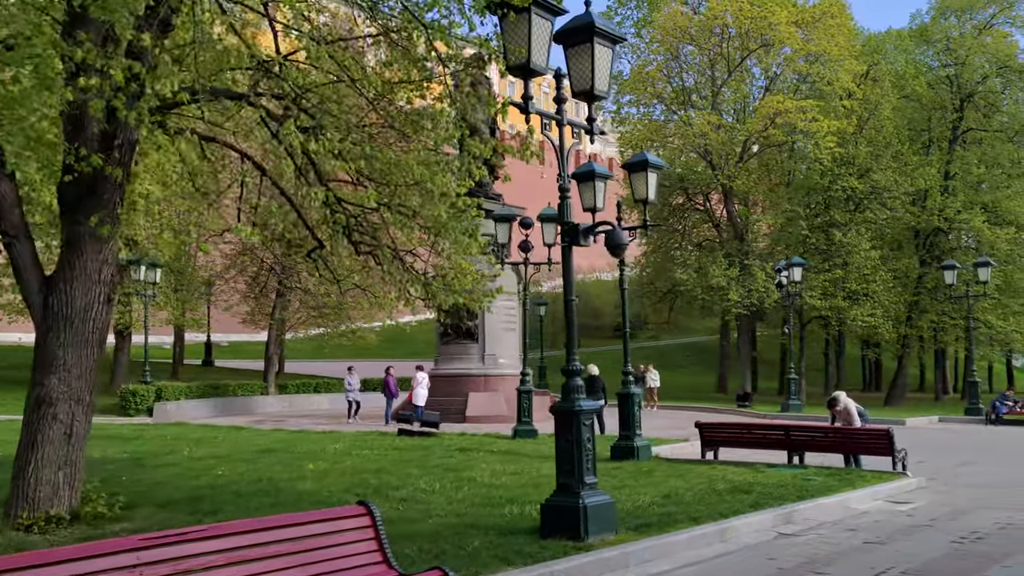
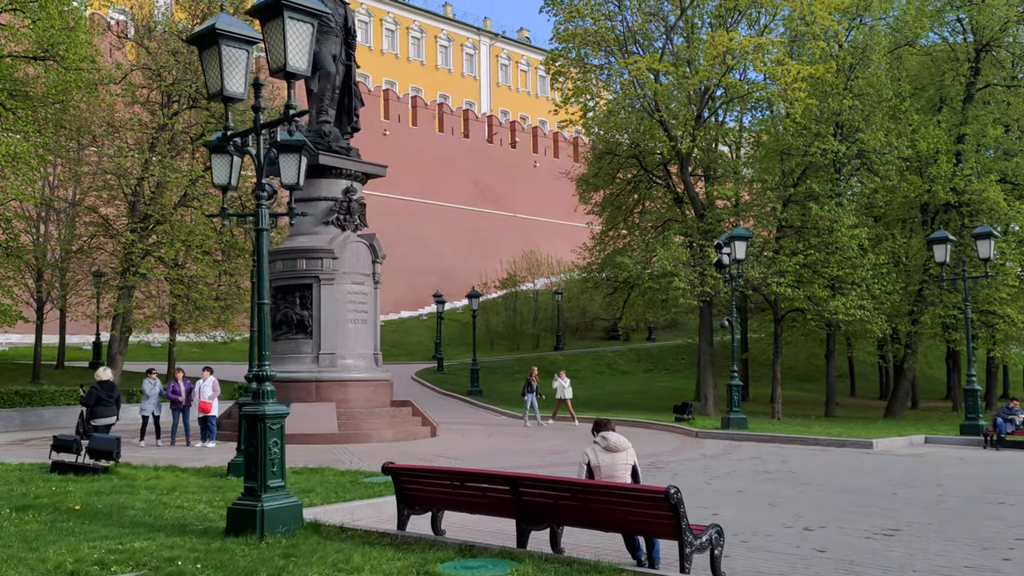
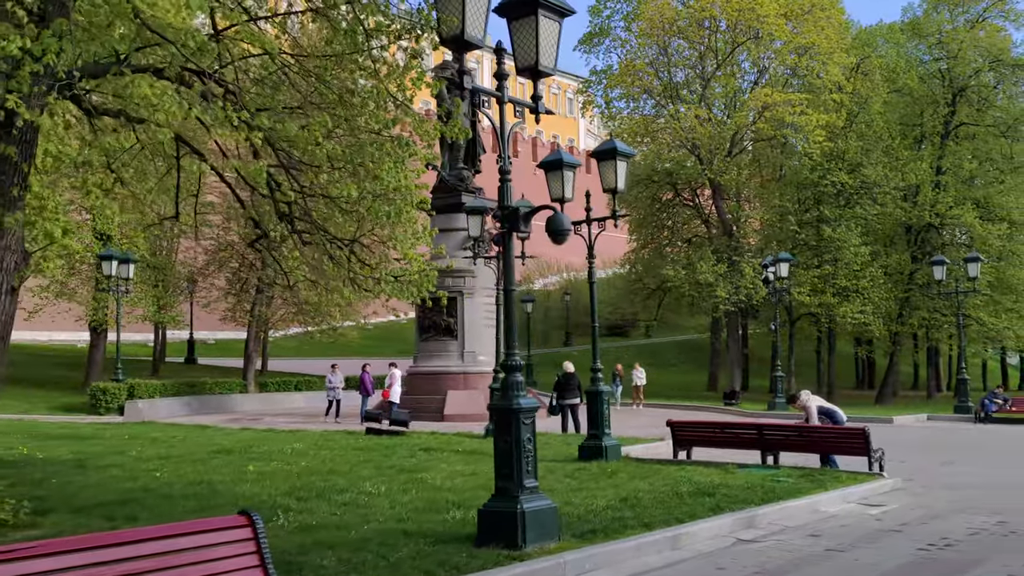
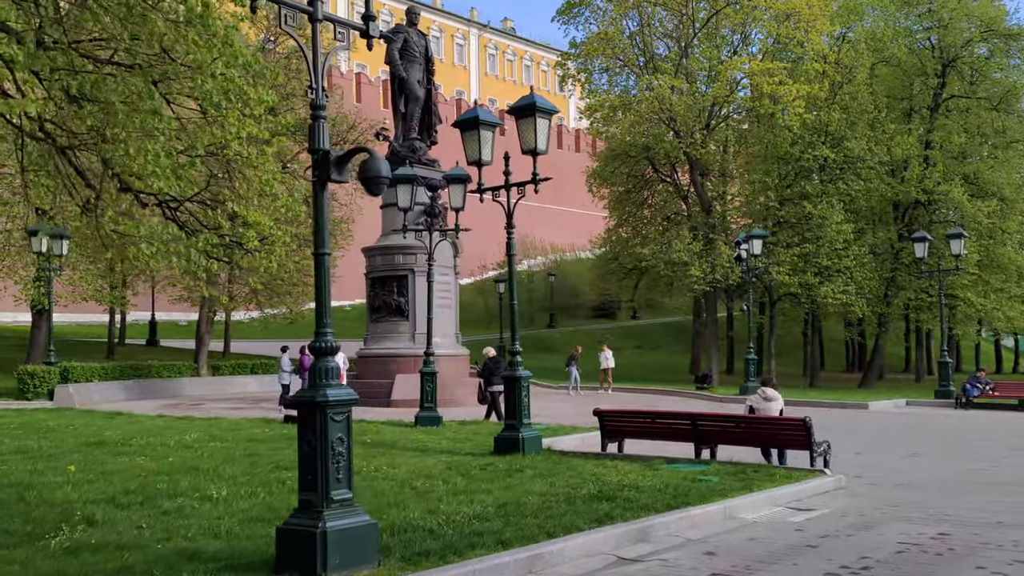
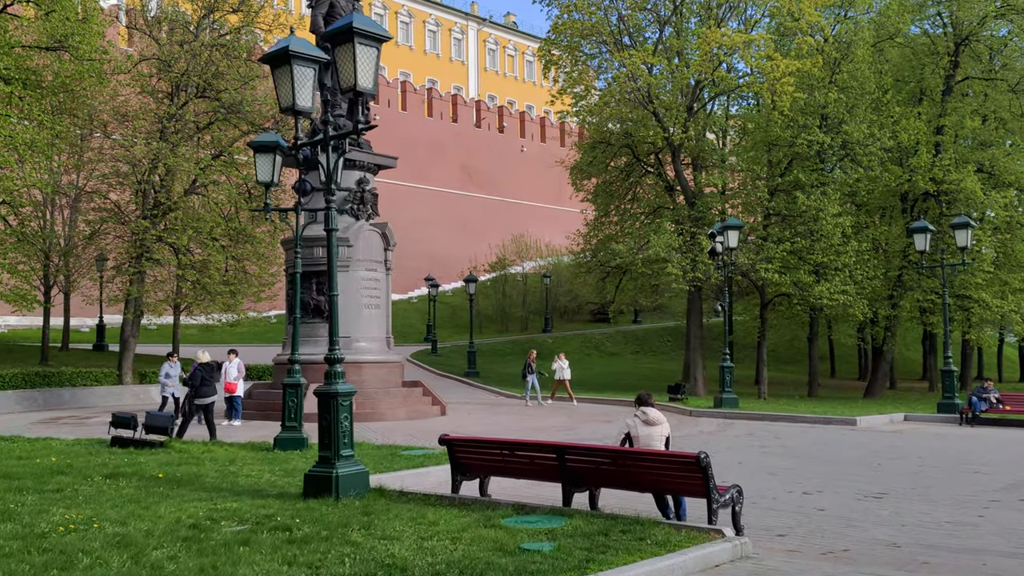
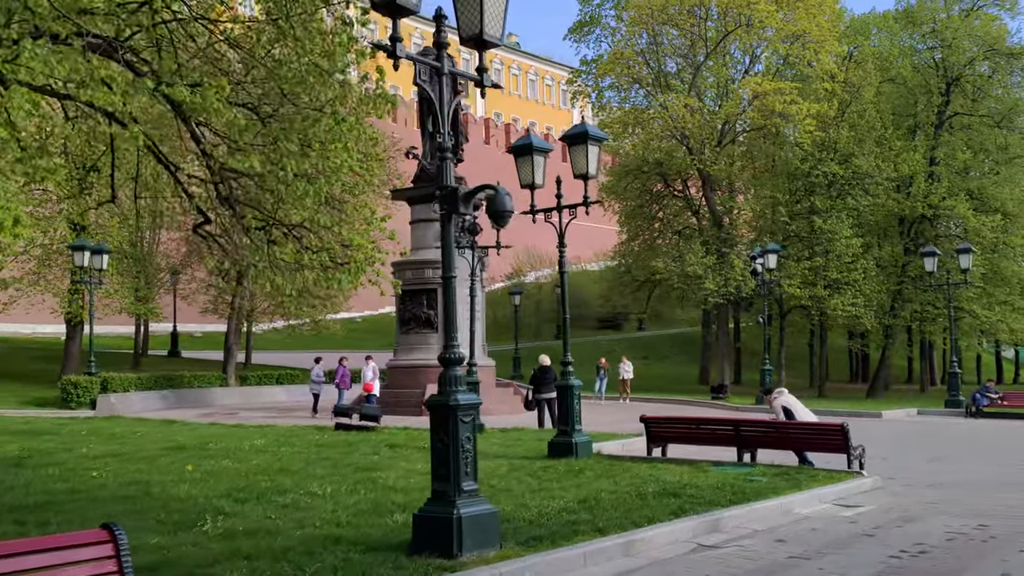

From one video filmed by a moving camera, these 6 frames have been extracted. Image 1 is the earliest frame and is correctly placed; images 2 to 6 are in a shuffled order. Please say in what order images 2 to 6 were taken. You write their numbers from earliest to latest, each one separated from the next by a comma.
3, 6, 4, 5, 2
